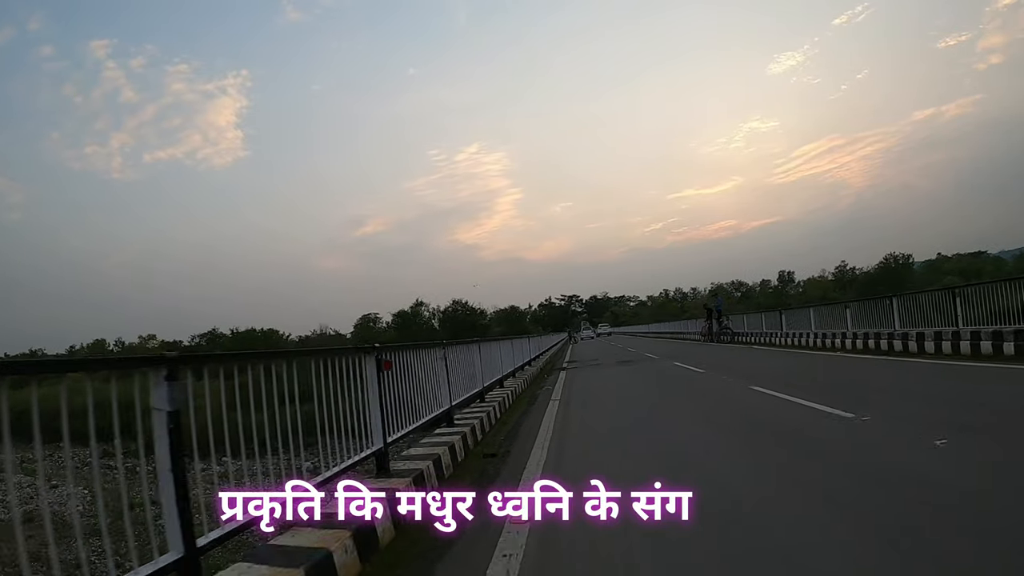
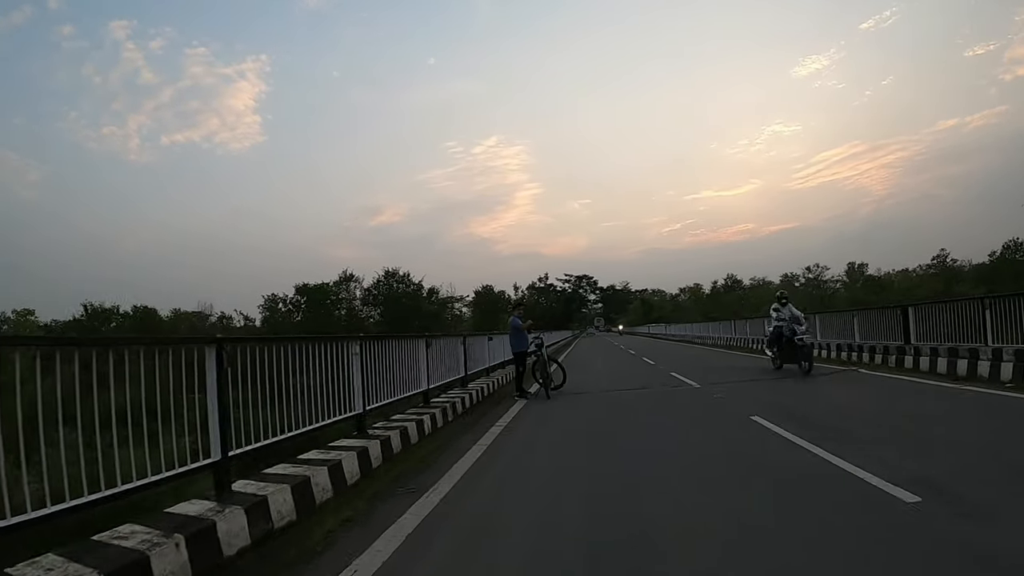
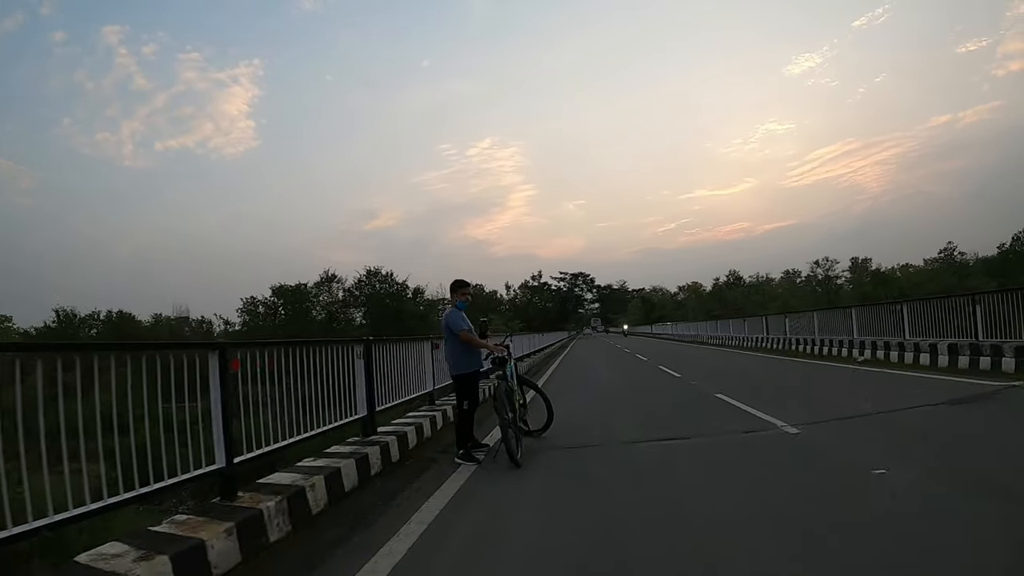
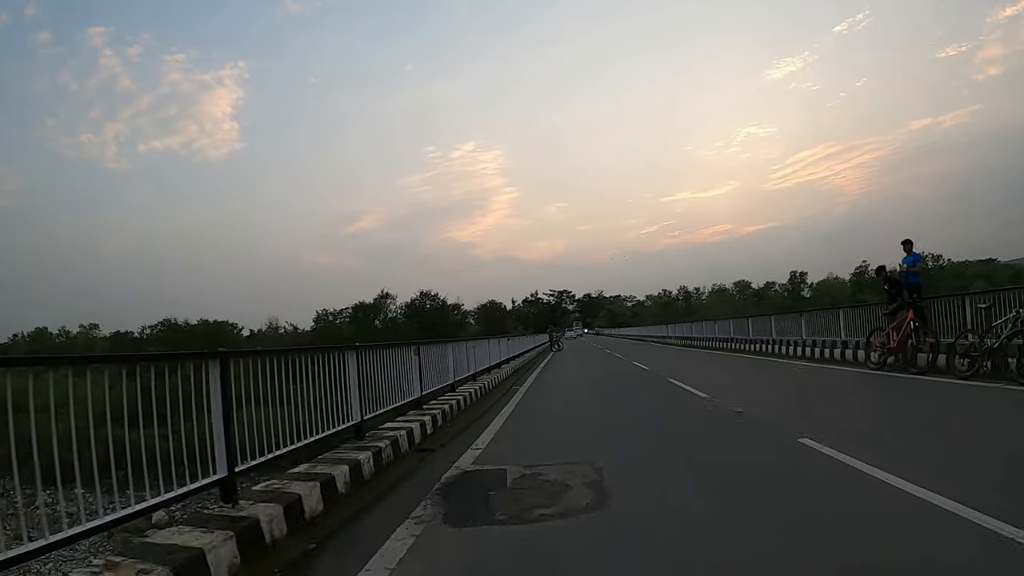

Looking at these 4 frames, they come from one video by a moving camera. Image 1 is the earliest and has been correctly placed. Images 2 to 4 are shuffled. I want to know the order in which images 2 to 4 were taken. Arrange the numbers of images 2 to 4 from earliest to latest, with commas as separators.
4, 2, 3
